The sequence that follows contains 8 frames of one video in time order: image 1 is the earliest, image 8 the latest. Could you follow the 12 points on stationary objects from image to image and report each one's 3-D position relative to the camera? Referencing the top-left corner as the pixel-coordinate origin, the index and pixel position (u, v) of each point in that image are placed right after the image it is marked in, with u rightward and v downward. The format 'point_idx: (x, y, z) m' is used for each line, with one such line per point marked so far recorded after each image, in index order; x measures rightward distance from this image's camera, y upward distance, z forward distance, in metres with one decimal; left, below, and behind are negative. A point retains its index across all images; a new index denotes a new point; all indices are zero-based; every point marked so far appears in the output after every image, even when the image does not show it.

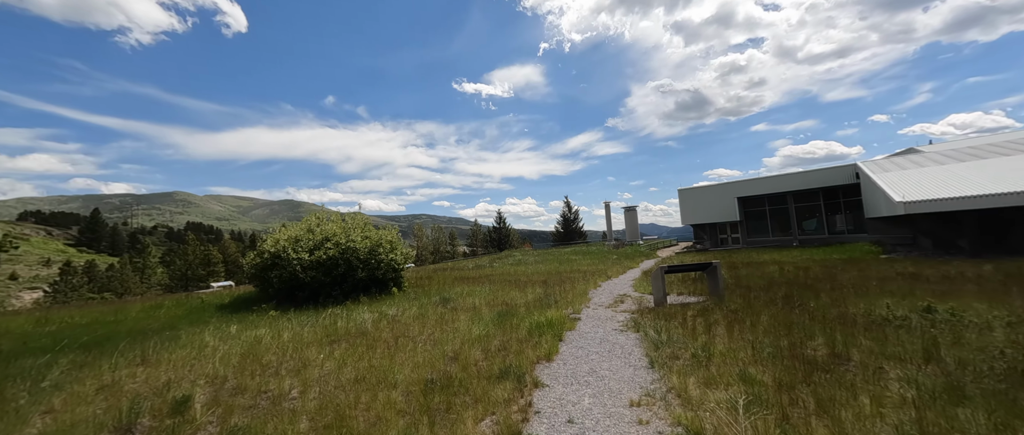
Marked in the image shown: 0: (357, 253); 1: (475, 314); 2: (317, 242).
0: (-5.8, -1.4, +14.3) m
1: (-1.1, -2.5, +9.7) m
2: (-7.1, -1.0, +14.1) m
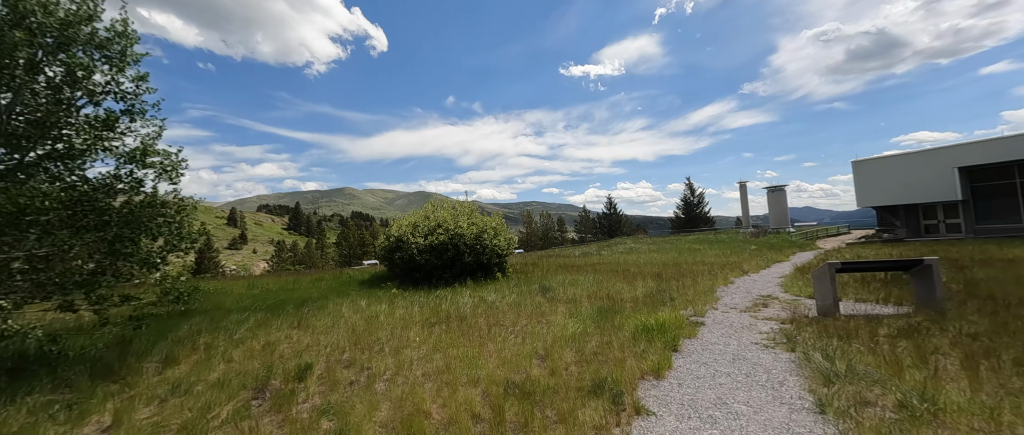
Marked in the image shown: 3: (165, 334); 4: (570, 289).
0: (-1.9, -0.8, +14.4) m
1: (+1.3, -2.1, +8.7) m
2: (-3.2, -0.4, +14.6) m
3: (-10.9, -3.6, +12.0) m
4: (+1.6, -2.0, +10.9) m
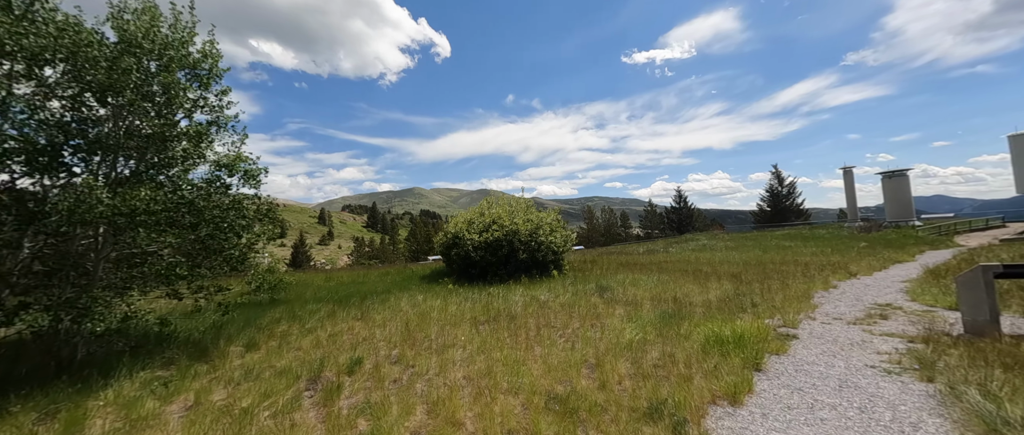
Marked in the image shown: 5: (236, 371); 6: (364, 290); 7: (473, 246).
0: (+0.2, -0.7, +14.0) m
1: (+2.4, -2.0, +7.9) m
2: (-1.0, -0.3, +14.4) m
3: (-9.0, -3.5, +13.2) m
4: (+3.1, -1.9, +10.0) m
5: (-6.5, -3.6, +9.0) m
6: (-6.1, -2.8, +15.6) m
7: (-1.4, -1.1, +14.0) m
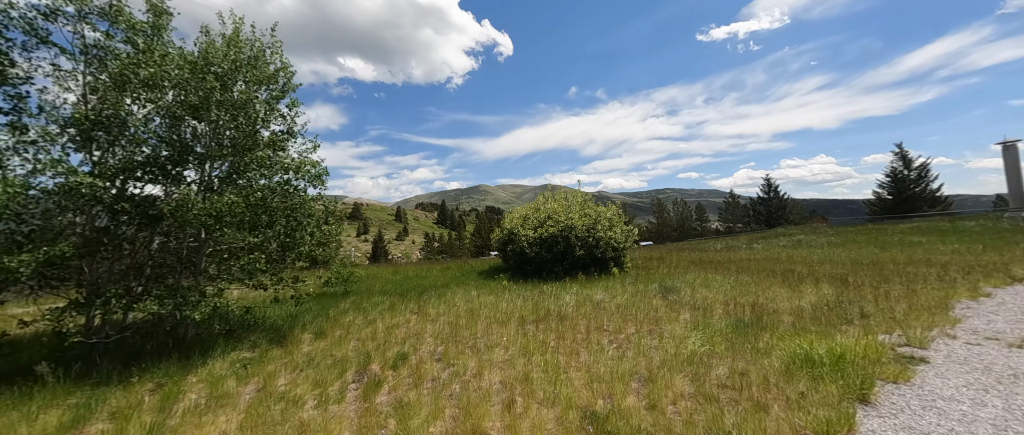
0: (+2.2, -0.5, +13.3) m
1: (+3.3, -1.8, +6.8) m
2: (+1.1, 0.0, +13.9) m
3: (-7.0, -3.4, +14.1) m
4: (+4.3, -1.7, +8.8) m
5: (-5.3, -3.5, +9.6) m
6: (-3.7, -2.6, +16.0) m
7: (+0.6, -0.9, +13.6) m
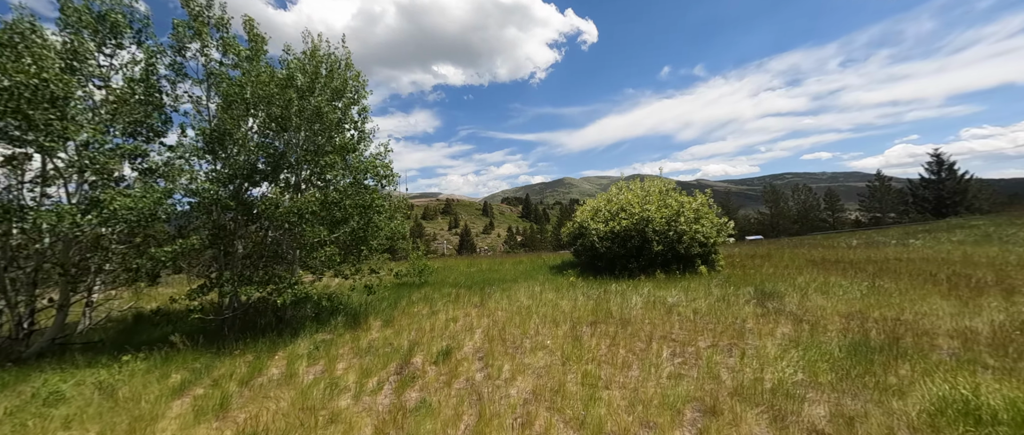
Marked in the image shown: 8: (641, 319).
0: (+4.4, -0.2, +11.8) m
1: (+4.0, -1.6, +5.4) m
2: (+3.3, +0.2, +12.7) m
3: (-4.4, -3.2, +14.8) m
4: (+5.4, -1.4, +7.0) m
5: (-3.7, -3.4, +10.0) m
6: (-0.8, -2.3, +15.9) m
7: (+2.8, -0.6, +12.5) m
8: (+2.3, -1.8, +6.9) m
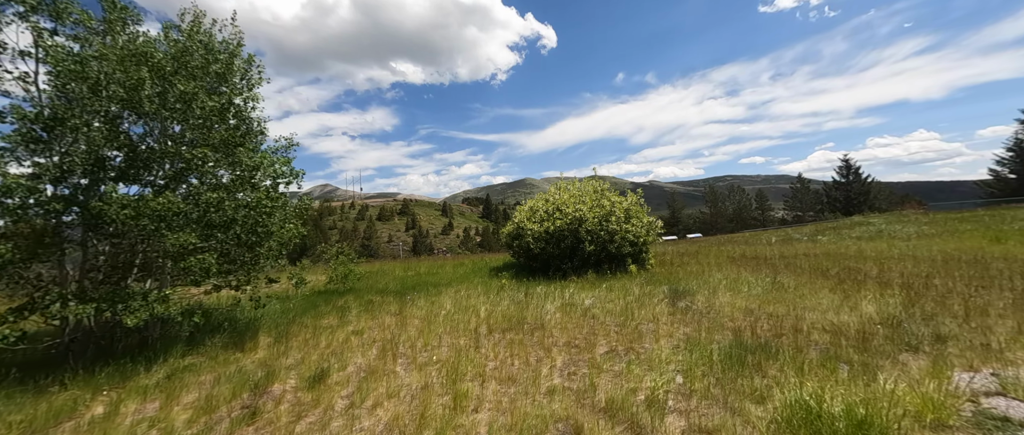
0: (+2.3, -0.2, +11.7) m
1: (+2.5, -1.6, +5.2) m
2: (+1.2, +0.2, +12.5) m
3: (-6.7, -3.2, +13.8) m
4: (+3.8, -1.4, +7.1) m
5: (-5.6, -3.4, +9.1) m
6: (-3.2, -2.3, +15.3) m
7: (+0.7, -0.6, +12.3) m
8: (+0.7, -1.8, +6.6) m
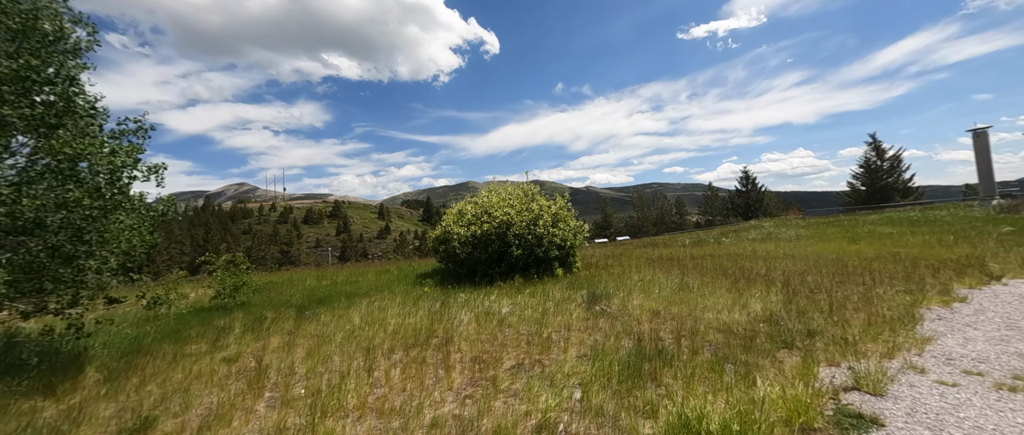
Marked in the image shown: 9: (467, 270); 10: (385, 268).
0: (+0.1, -0.3, +11.5) m
1: (+1.2, -1.7, +5.1) m
2: (-1.1, +0.1, +12.1) m
3: (-9.2, -3.3, +12.3) m
4: (+2.2, -1.5, +7.1) m
5: (-7.3, -3.5, +7.8) m
6: (-5.9, -2.5, +14.2) m
7: (-1.6, -0.7, +11.8) m
8: (-0.8, -1.9, +6.2) m
9: (-1.4, -1.7, +12.3) m
10: (-5.3, -2.3, +16.2) m
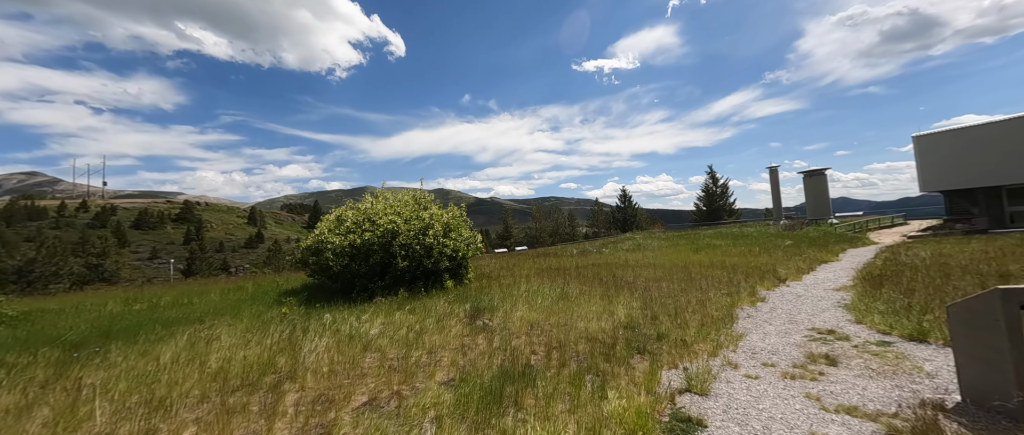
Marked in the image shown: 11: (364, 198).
0: (-3.3, -0.6, +10.8) m
1: (-0.5, -1.9, +4.9) m
2: (-4.6, -0.2, +11.1) m
3: (-12.4, -3.3, +9.1) m
4: (-0.1, -1.8, +7.1) m
5: (-9.6, -3.5, +5.2) m
6: (-9.8, -2.6, +11.8) m
7: (-4.9, -1.0, +10.6) m
8: (-2.8, -2.1, +5.4) m
9: (-4.9, -2.0, +11.1) m
10: (-9.7, -2.6, +13.9) m
11: (-4.7, +0.6, +12.2) m
